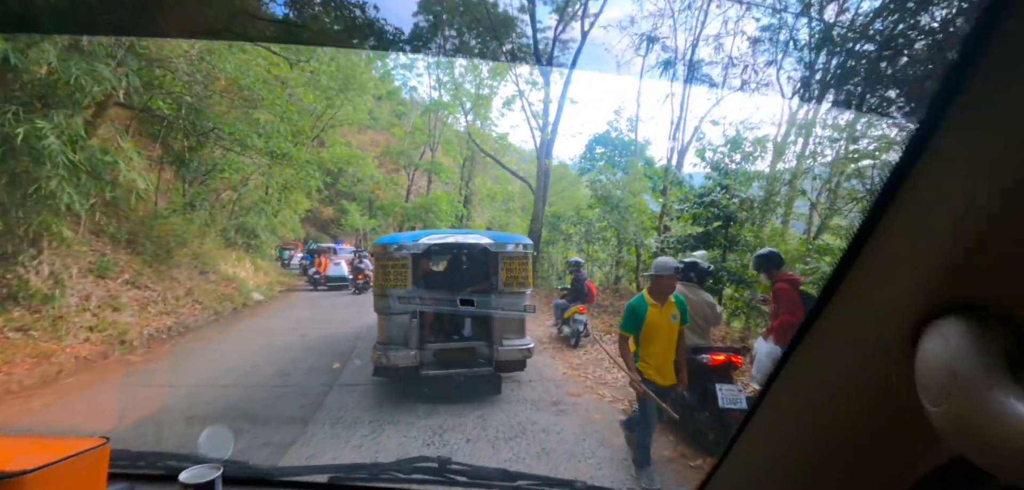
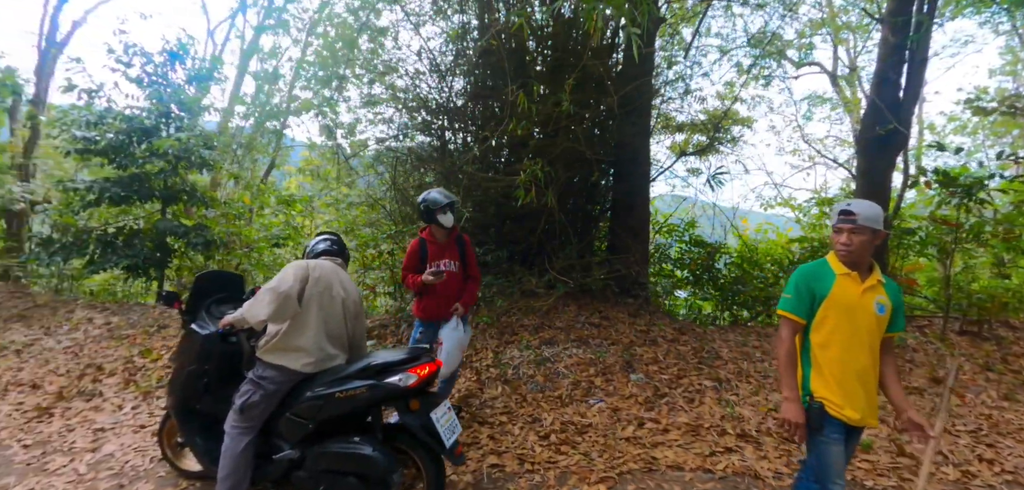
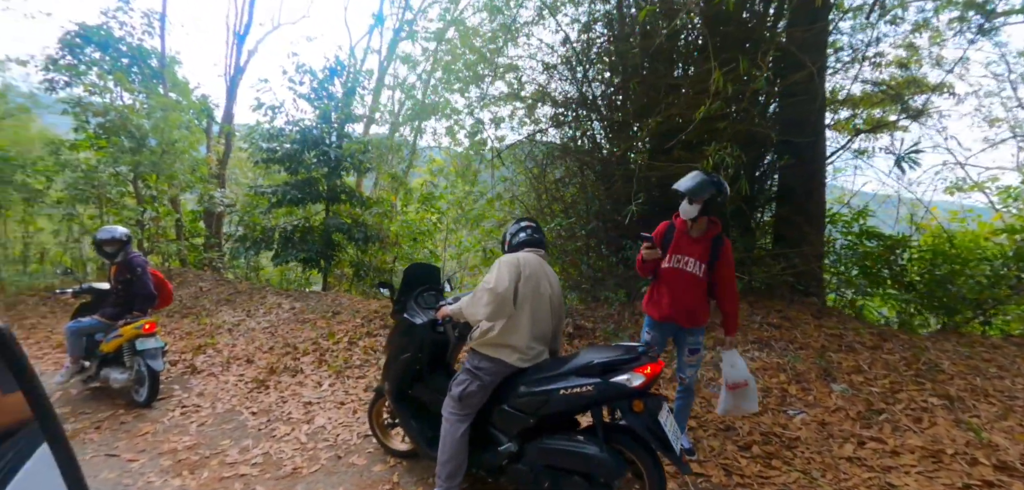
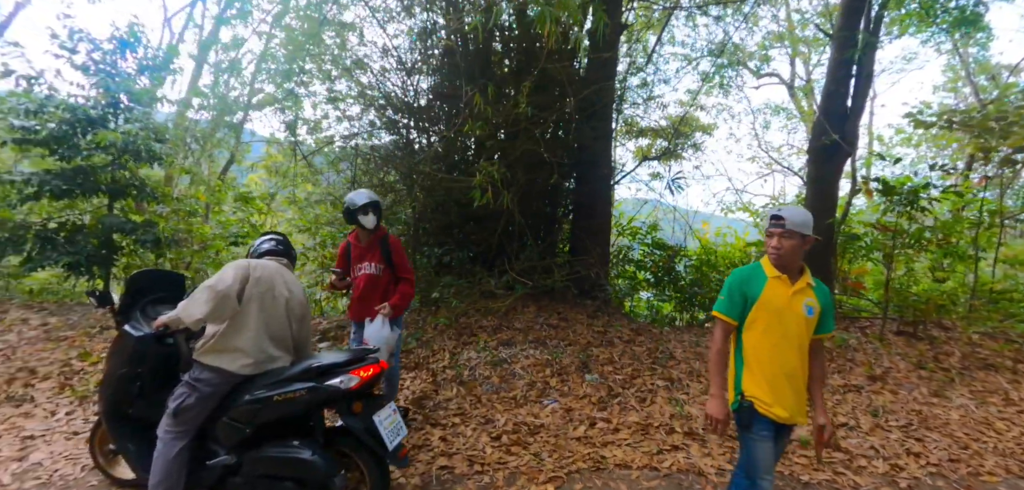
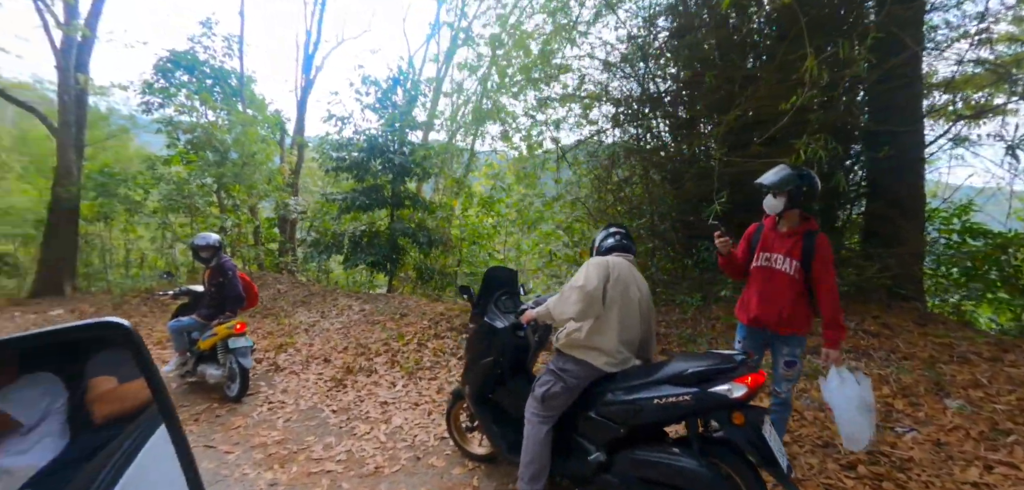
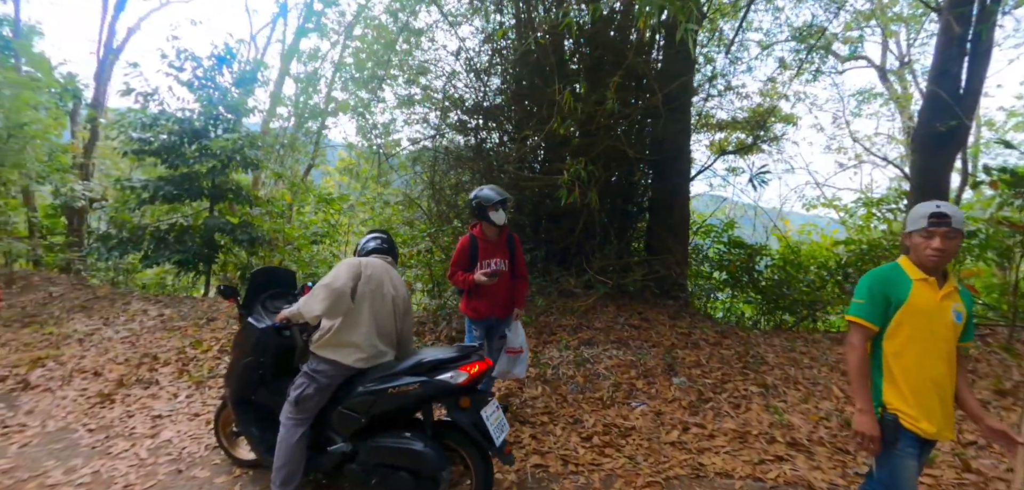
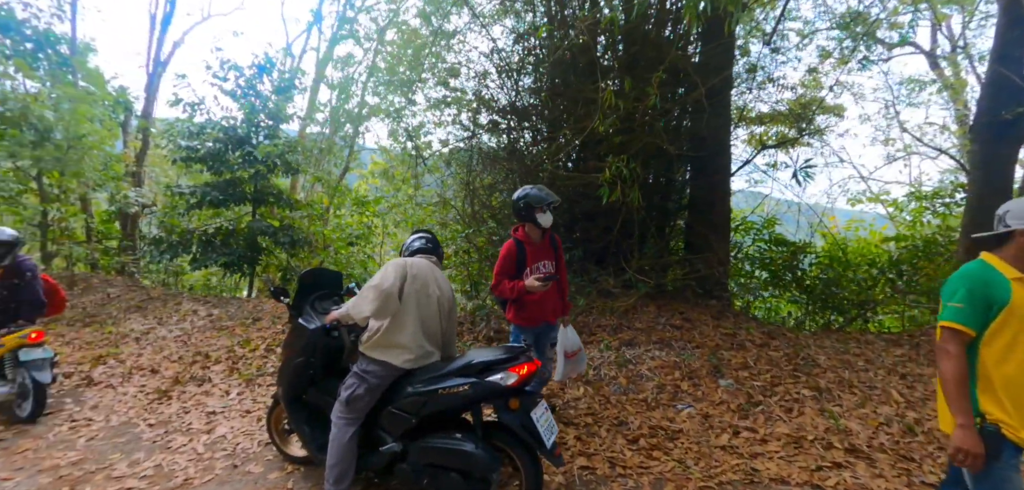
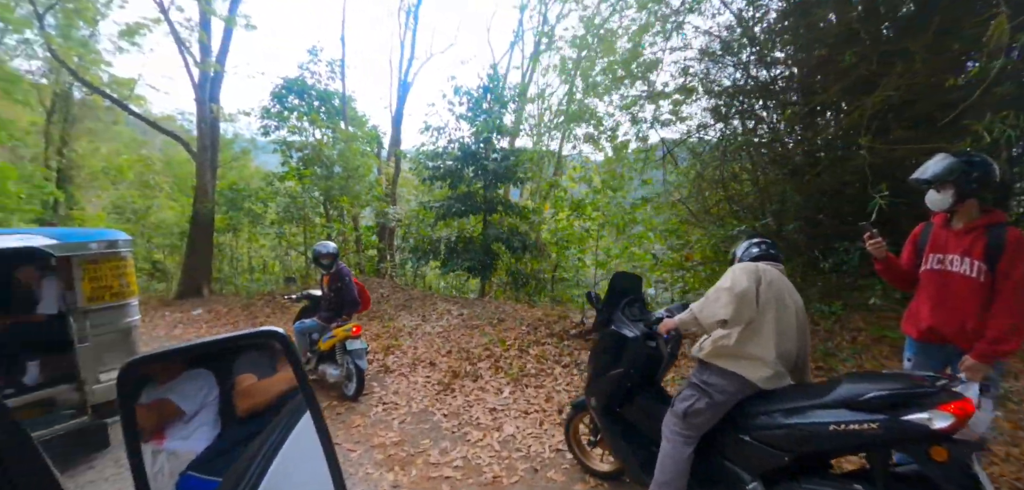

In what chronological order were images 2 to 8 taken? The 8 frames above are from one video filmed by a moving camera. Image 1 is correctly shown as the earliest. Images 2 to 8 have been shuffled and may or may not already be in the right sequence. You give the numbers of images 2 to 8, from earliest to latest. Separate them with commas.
4, 2, 6, 7, 3, 5, 8
